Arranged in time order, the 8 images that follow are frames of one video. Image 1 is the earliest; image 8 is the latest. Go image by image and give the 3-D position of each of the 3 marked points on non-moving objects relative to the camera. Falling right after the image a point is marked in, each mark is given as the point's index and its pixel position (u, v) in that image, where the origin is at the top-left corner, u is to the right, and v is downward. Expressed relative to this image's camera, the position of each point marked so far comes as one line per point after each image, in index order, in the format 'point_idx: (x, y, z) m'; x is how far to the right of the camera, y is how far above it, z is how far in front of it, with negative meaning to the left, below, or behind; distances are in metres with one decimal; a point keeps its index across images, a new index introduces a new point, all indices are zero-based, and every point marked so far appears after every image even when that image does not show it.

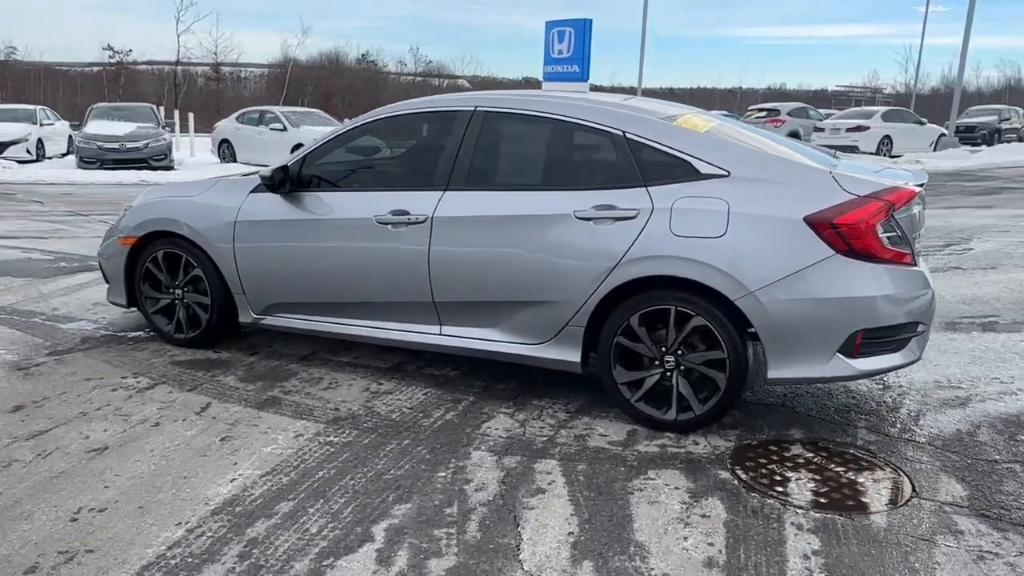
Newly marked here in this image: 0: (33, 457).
0: (-2.1, -0.7, +3.5) m
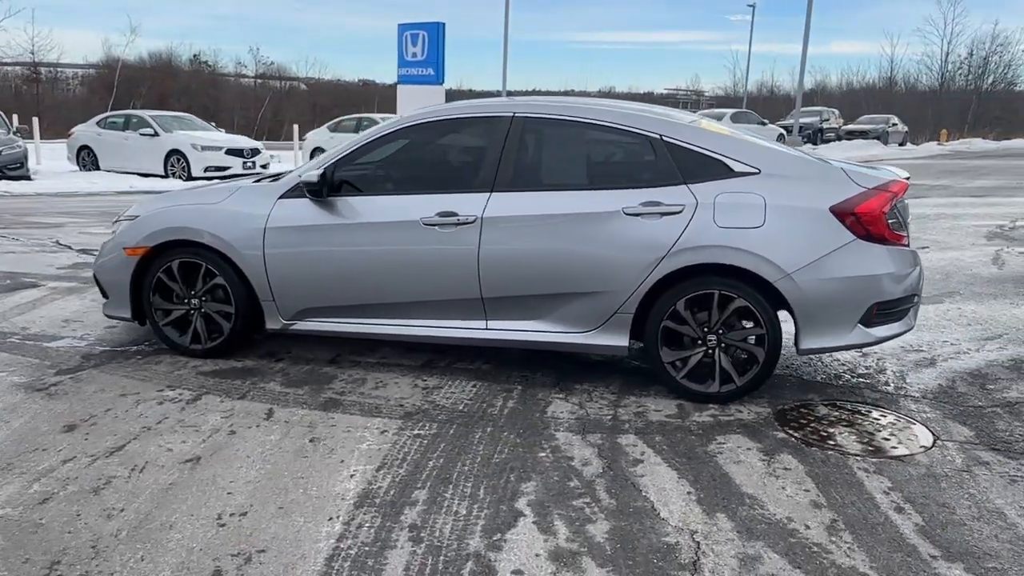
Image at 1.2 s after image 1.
0: (-1.6, -0.8, +3.5) m
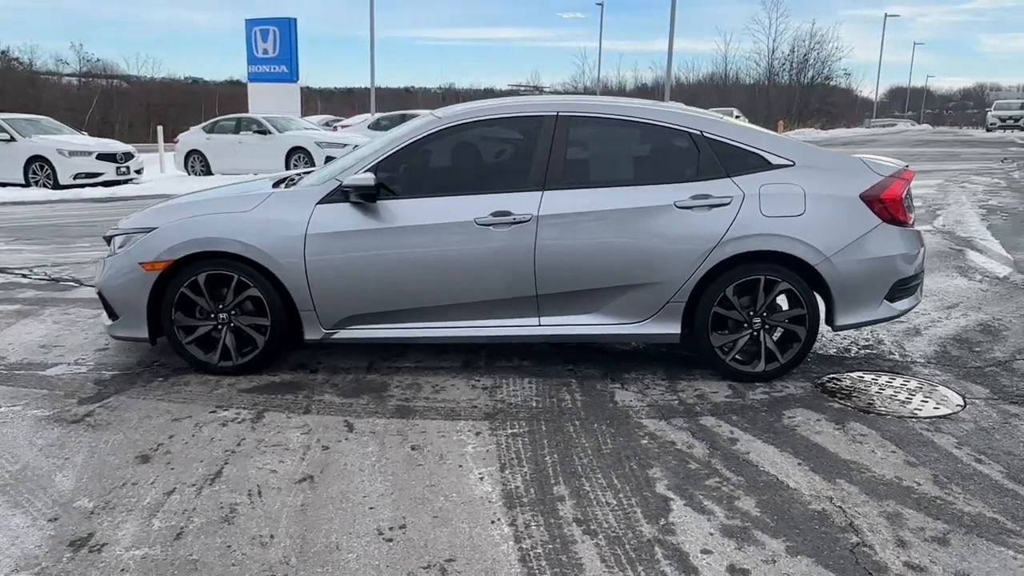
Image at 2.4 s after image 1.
0: (-1.1, -0.8, +3.3) m
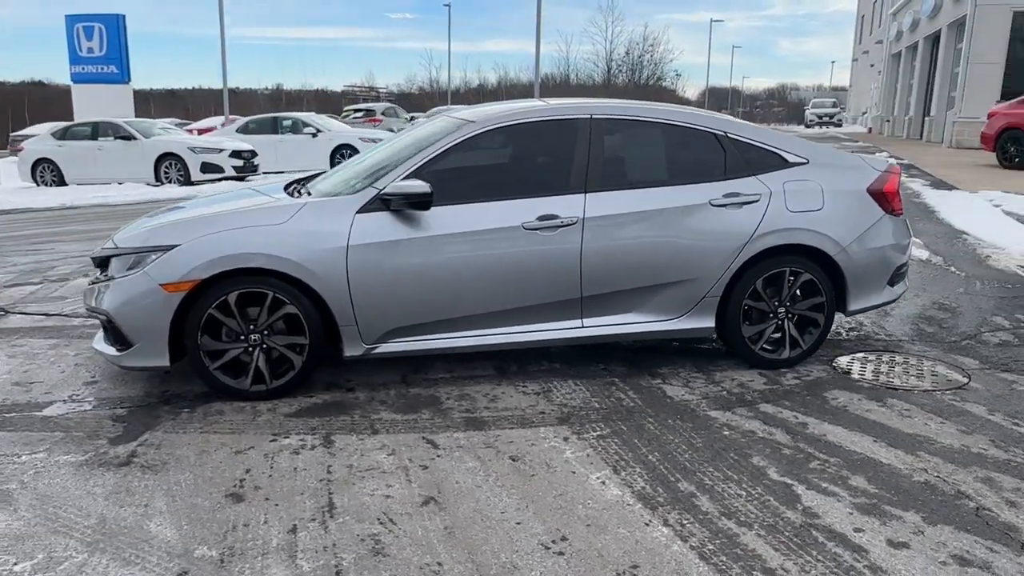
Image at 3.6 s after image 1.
0: (-0.5, -0.9, +3.1) m
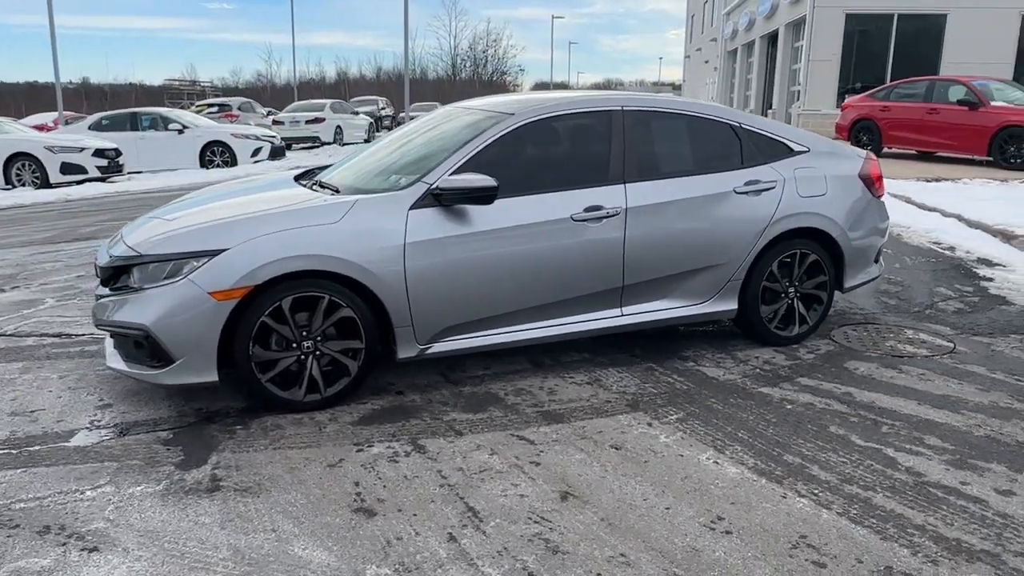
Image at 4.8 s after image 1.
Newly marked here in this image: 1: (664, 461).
0: (+0.1, -0.9, +3.0) m
1: (+0.7, -0.8, +3.6) m
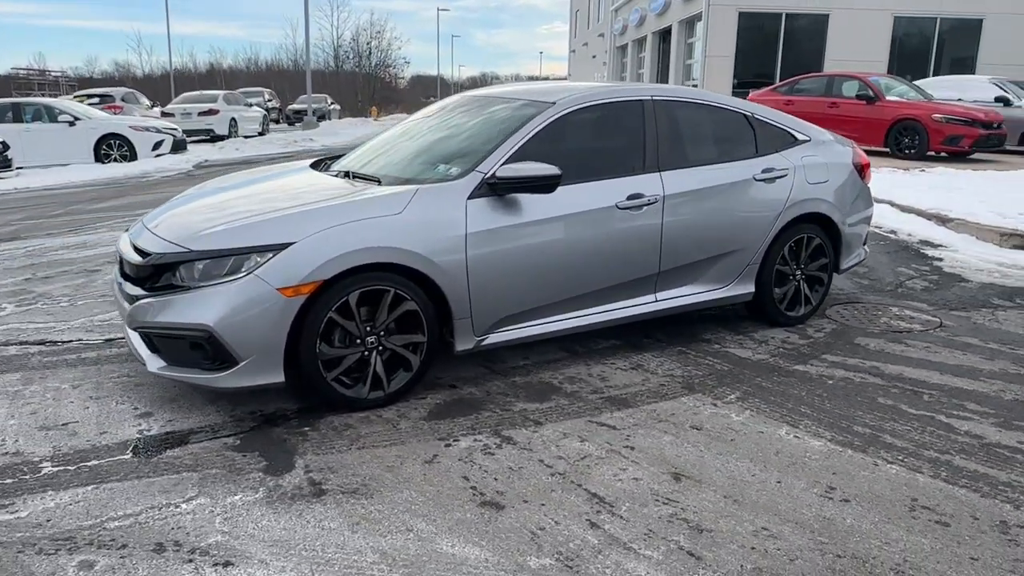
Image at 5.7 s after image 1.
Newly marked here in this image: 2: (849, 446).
0: (+0.6, -0.8, +3.1) m
1: (+1.1, -0.7, +3.7) m
2: (+1.5, -0.7, +3.6) m
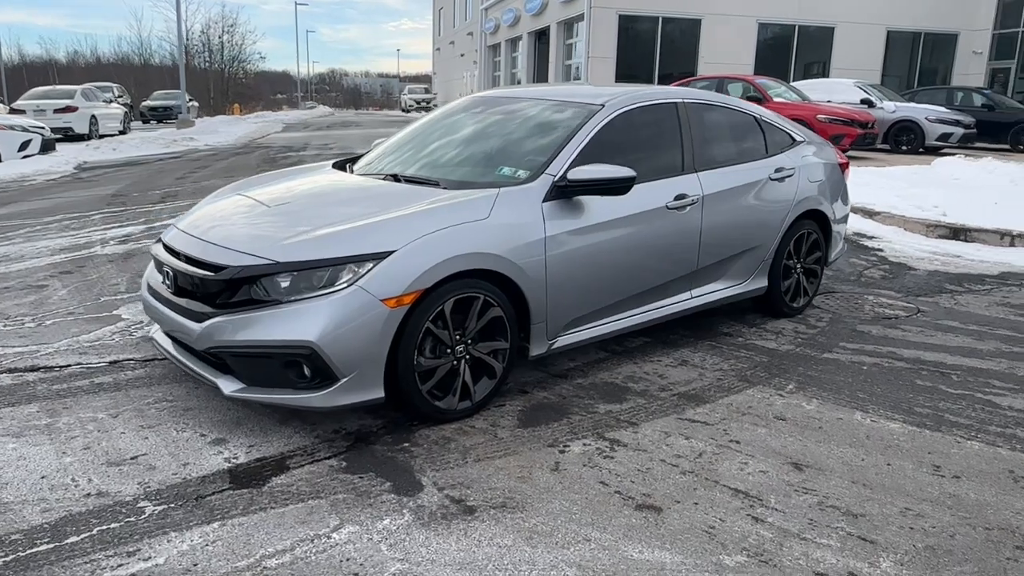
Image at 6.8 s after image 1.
0: (+1.2, -0.8, +3.2) m
1: (+1.5, -0.7, +3.9) m
2: (+2.0, -0.7, +3.9) m
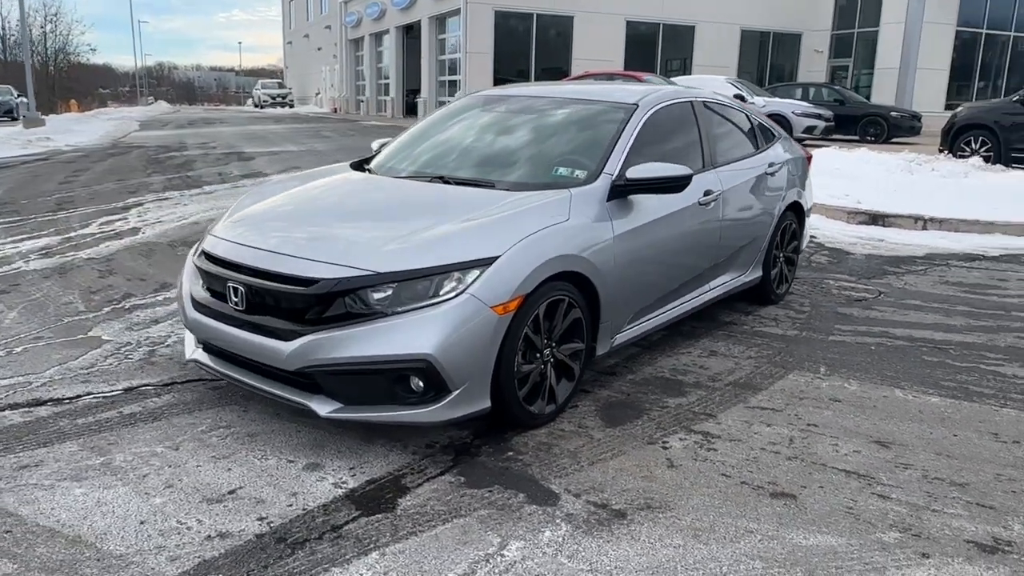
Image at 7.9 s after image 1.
0: (+1.7, -0.8, +3.4) m
1: (+1.9, -0.6, +4.2) m
2: (+2.3, -0.6, +4.3) m
